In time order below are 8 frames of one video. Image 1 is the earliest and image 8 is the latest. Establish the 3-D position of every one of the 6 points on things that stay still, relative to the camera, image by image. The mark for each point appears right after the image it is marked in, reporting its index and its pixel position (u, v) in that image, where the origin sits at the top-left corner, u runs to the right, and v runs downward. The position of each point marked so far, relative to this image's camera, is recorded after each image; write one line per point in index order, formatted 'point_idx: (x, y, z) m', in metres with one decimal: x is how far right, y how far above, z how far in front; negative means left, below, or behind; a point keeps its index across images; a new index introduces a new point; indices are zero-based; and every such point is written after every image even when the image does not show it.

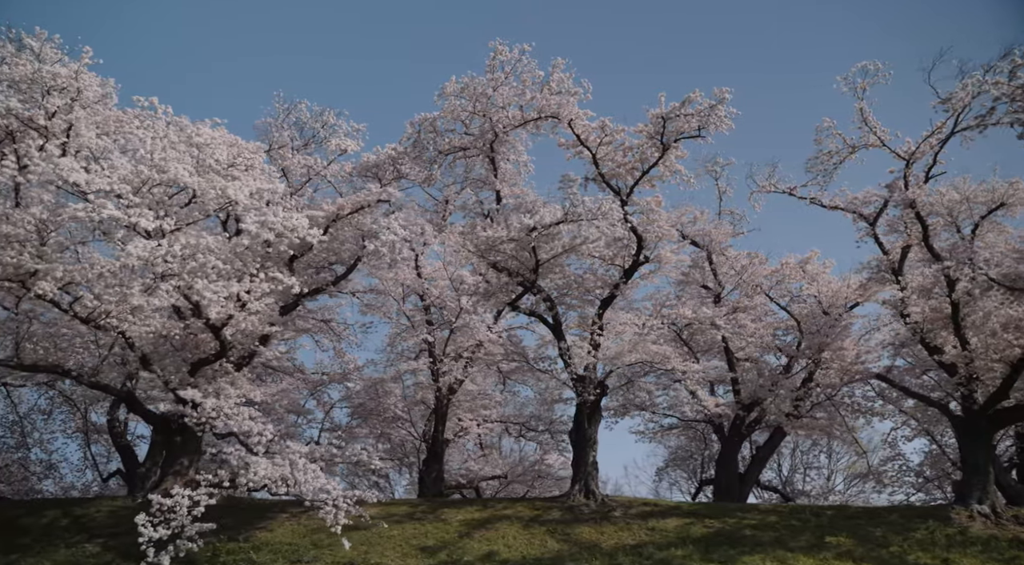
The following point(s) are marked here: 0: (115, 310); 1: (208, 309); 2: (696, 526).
0: (-8.0, -0.5, +17.2) m
1: (-5.9, -0.5, +16.9) m
2: (+4.0, -5.3, +18.6) m
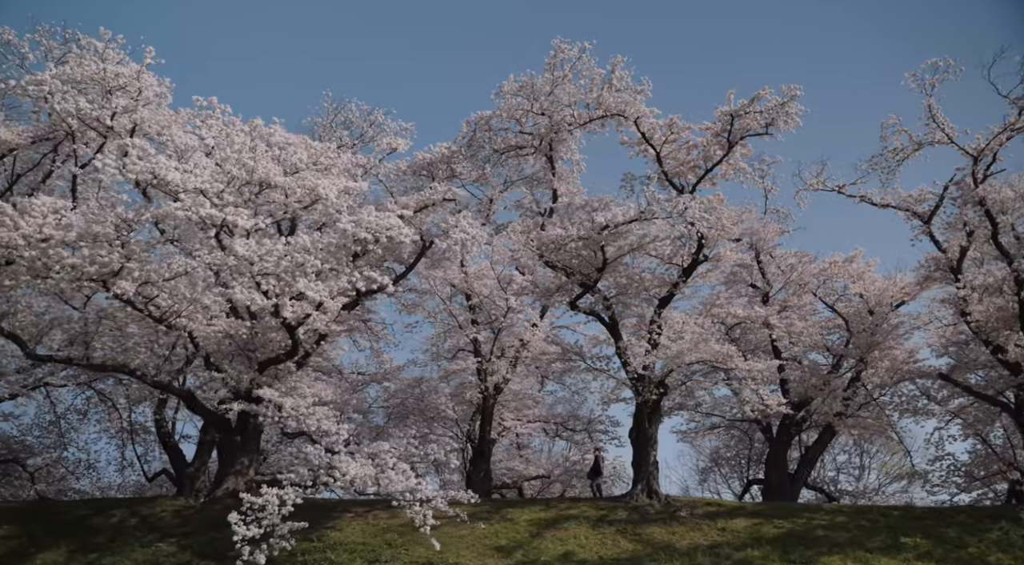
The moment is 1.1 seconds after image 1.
0: (-6.6, -0.5, +17.2) m
1: (-4.4, -0.5, +16.9) m
2: (+5.5, -5.2, +18.4) m
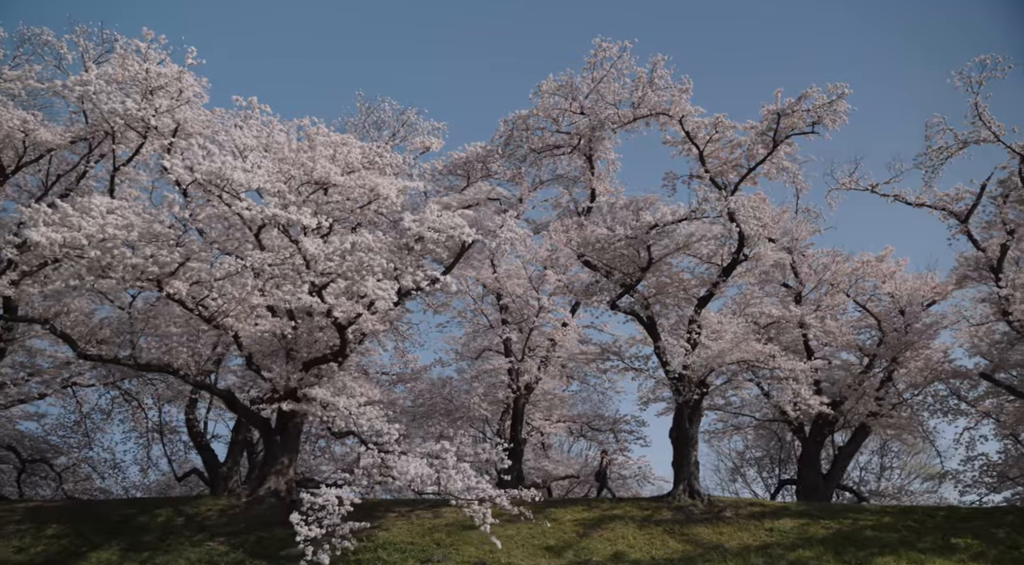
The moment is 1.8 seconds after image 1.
0: (-5.6, -0.5, +17.2) m
1: (-3.4, -0.5, +16.9) m
2: (+6.5, -5.2, +18.3) m
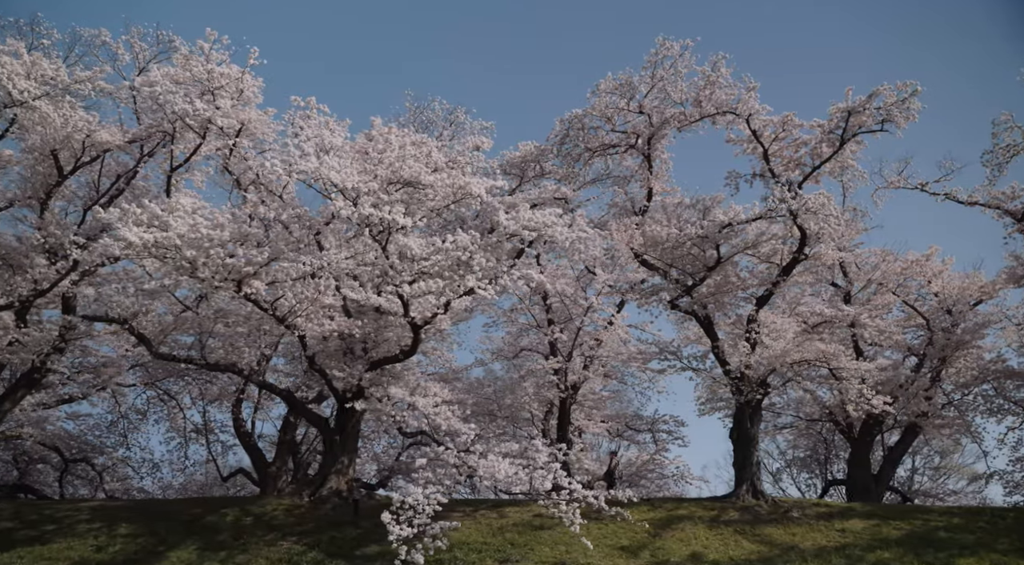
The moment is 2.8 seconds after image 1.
0: (-4.1, -0.5, +17.2) m
1: (-2.0, -0.5, +16.9) m
2: (+8.0, -5.2, +18.2) m
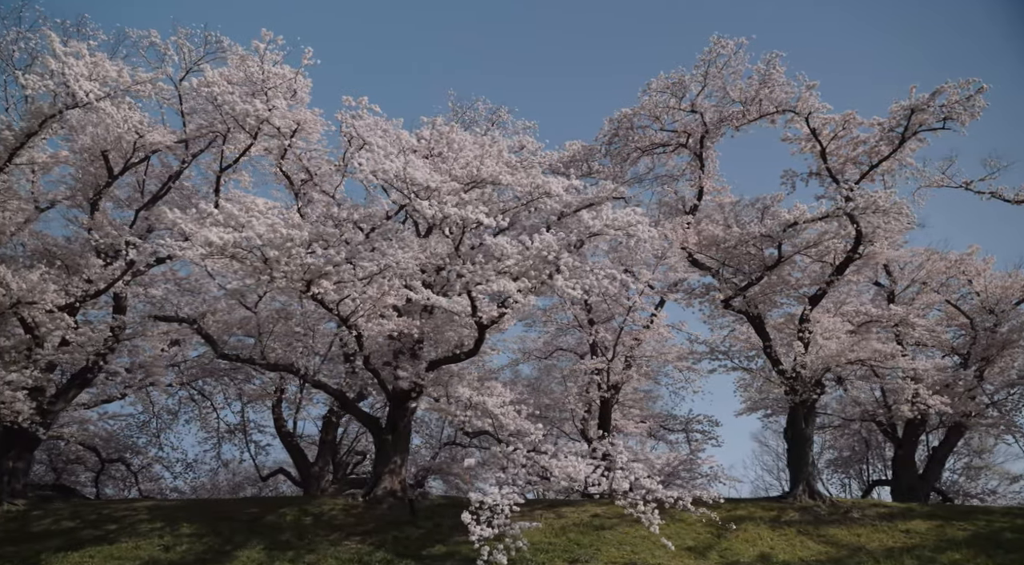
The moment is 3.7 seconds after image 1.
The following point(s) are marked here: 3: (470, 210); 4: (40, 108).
0: (-2.9, -0.5, +17.2) m
1: (-0.7, -0.5, +16.8) m
2: (+9.3, -5.2, +18.1) m
3: (-0.8, +1.4, +17.2) m
4: (-10.1, +3.7, +18.5) m
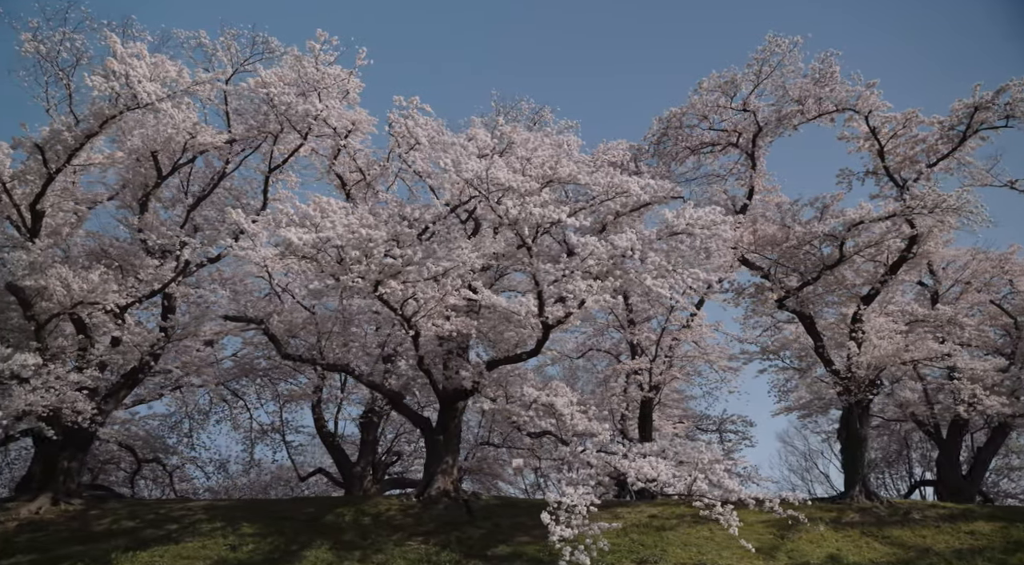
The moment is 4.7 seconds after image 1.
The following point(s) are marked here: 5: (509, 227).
0: (-1.6, -0.5, +17.2) m
1: (+0.6, -0.5, +16.8) m
2: (+10.6, -5.2, +17.9) m
3: (+0.4, +1.4, +17.2) m
4: (-8.9, +3.7, +18.6) m
5: (-0.1, +1.1, +17.0) m
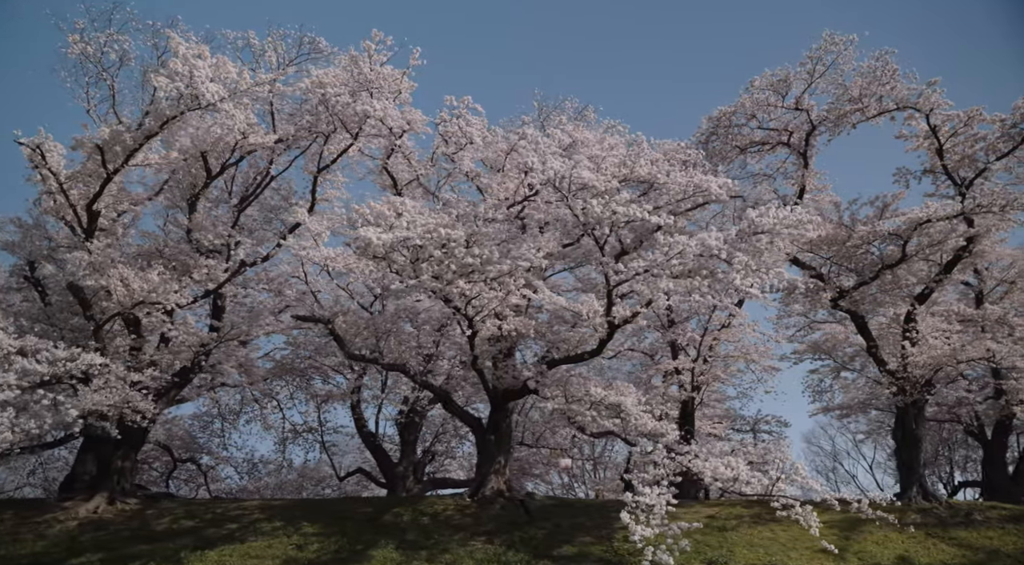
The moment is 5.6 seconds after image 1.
0: (-0.3, -0.5, +17.2) m
1: (+1.8, -0.5, +16.7) m
2: (+11.8, -5.1, +17.8) m
3: (+1.7, +1.5, +17.1) m
4: (-7.6, +3.7, +18.6) m
5: (+1.2, +1.1, +16.9) m
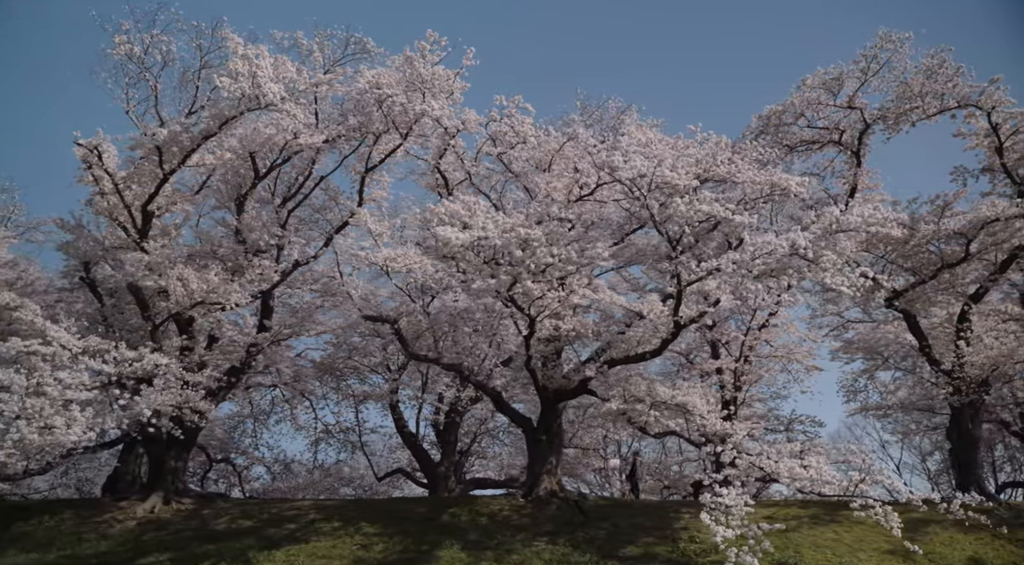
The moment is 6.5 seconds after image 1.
0: (+0.9, -0.5, +17.1) m
1: (+3.1, -0.5, +16.7) m
2: (+13.1, -5.1, +17.6) m
3: (+3.0, +1.5, +17.1) m
4: (-6.3, +3.7, +18.7) m
5: (+2.4, +1.1, +16.9) m
